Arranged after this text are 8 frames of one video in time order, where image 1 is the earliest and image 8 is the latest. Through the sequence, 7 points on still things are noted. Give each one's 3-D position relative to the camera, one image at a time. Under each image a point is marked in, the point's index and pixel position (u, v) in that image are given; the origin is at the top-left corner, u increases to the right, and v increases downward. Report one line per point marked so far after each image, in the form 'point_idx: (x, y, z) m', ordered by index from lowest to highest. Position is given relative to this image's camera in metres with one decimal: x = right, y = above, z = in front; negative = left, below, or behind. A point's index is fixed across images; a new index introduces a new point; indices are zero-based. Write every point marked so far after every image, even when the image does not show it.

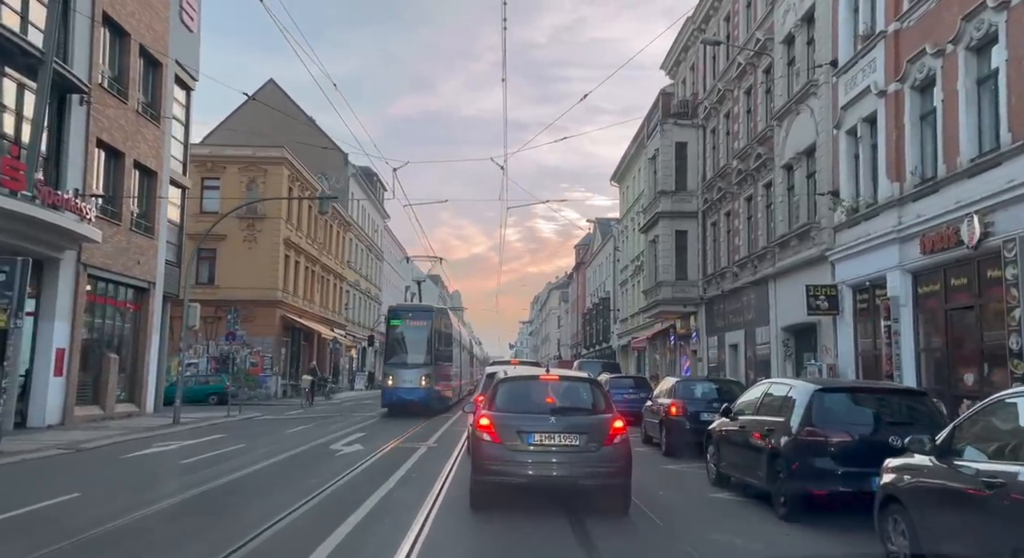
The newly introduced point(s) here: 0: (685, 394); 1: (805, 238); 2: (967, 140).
0: (+3.6, -2.3, +16.7) m
1: (+6.9, +1.0, +19.5) m
2: (+7.0, +2.1, +12.7) m
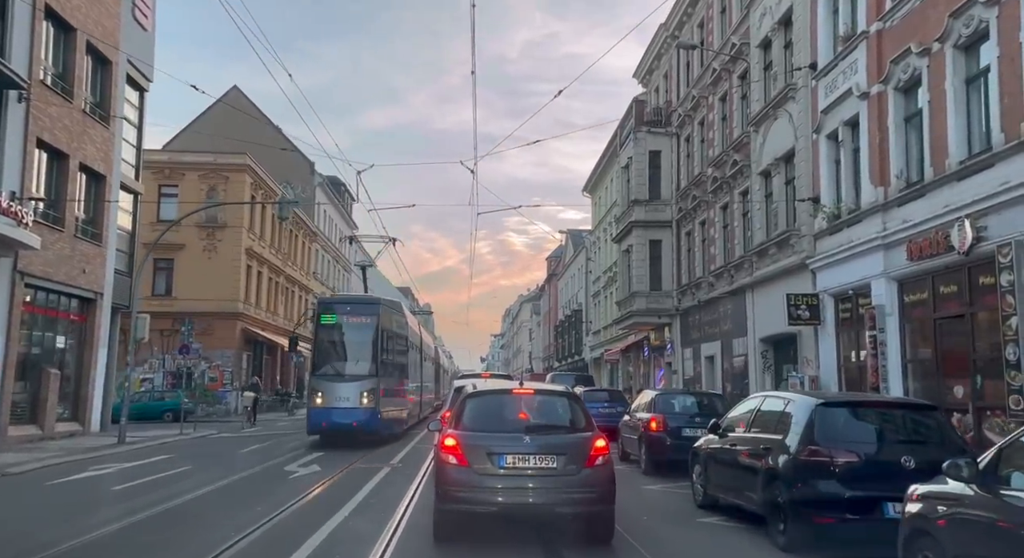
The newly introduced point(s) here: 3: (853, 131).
0: (+3.1, -2.5, +16.0) m
1: (+6.2, +0.8, +19.0) m
2: (+6.6, +2.0, +12.2) m
3: (+6.6, +2.8, +15.9) m
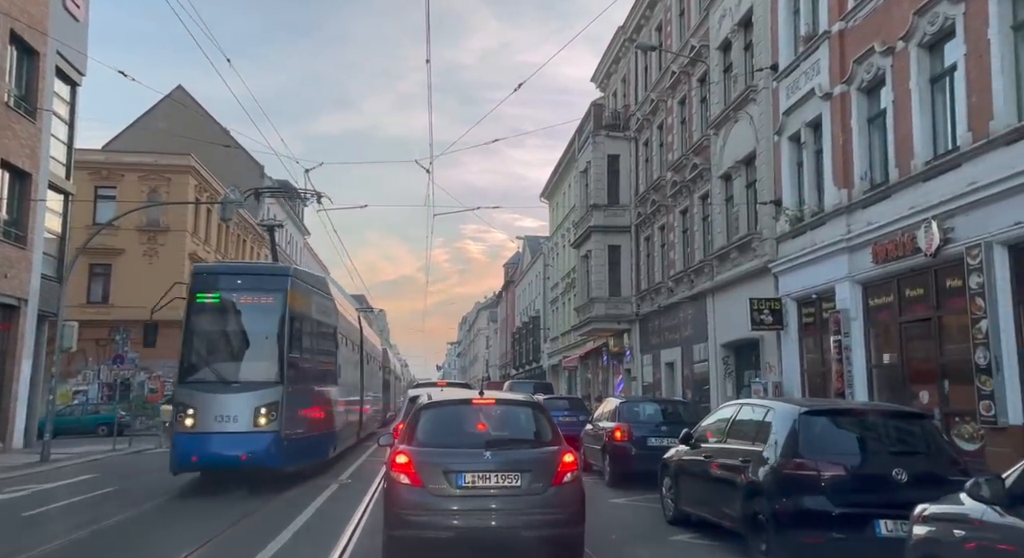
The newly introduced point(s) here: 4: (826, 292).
0: (+2.3, -2.6, +15.5) m
1: (+5.3, +0.7, +18.7) m
2: (+6.0, +2.0, +12.0) m
3: (+5.8, +2.8, +15.6) m
4: (+5.8, -0.2, +15.2) m
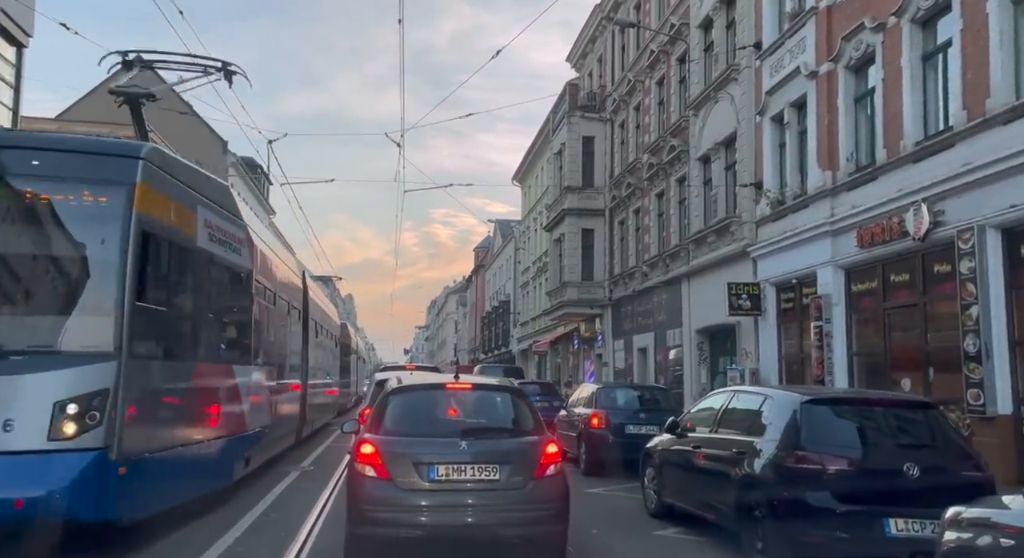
0: (+1.7, -2.3, +15.1) m
1: (+4.7, +1.0, +18.3) m
2: (+5.6, +2.2, +11.6) m
3: (+5.3, +3.1, +15.2) m
4: (+5.3, 0.0, +14.9) m
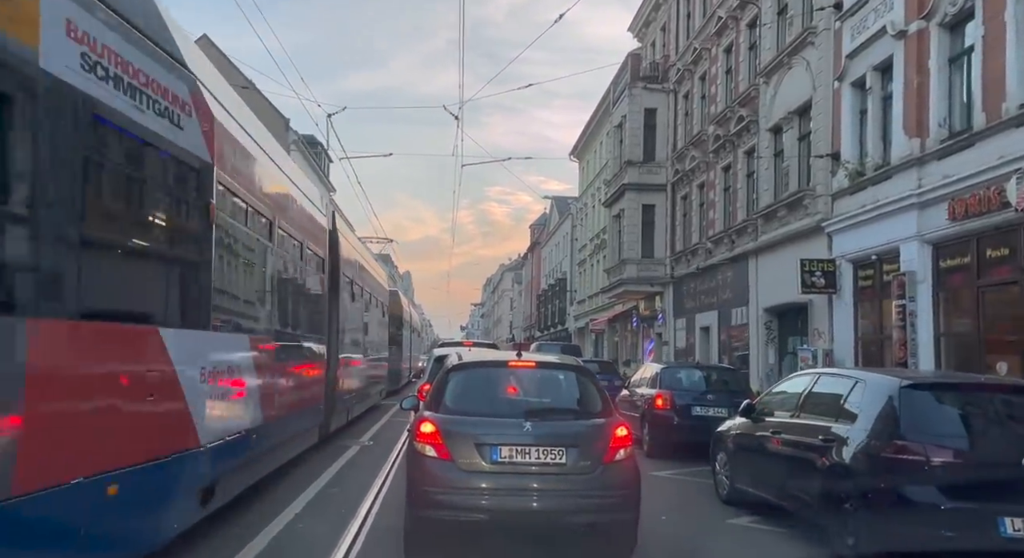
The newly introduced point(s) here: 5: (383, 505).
0: (+2.8, -1.8, +14.4) m
1: (+6.0, +1.5, +17.4) m
2: (+6.5, +2.5, +10.6) m
3: (+6.4, +3.5, +14.2) m
4: (+6.4, +0.5, +13.9) m
5: (-1.7, -3.0, +11.1) m
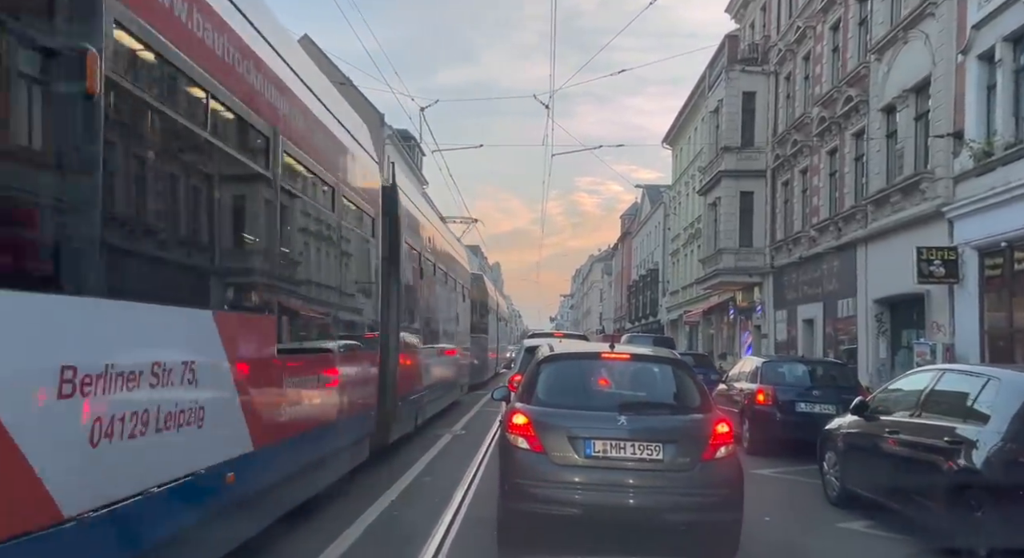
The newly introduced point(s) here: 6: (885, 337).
0: (+4.4, -1.6, +13.7) m
1: (+7.8, +1.7, +16.2) m
2: (+7.6, +2.7, +9.4) m
3: (+7.9, +3.7, +13.0) m
4: (+7.9, +0.6, +12.8) m
5: (-0.5, -2.8, +10.9) m
6: (+8.1, -1.3, +17.9) m
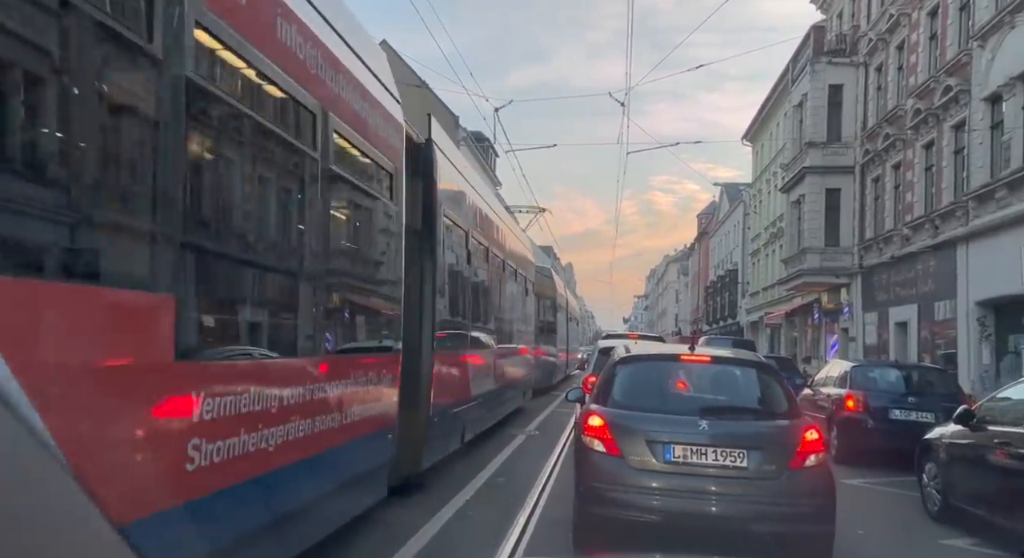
0: (+5.6, -1.6, +12.9) m
1: (+9.3, +1.7, +15.1) m
2: (+8.5, +2.7, +8.4) m
3: (+9.1, +3.6, +12.0) m
4: (+9.0, +0.6, +11.7) m
5: (+0.5, -2.8, +10.6) m
6: (+9.7, -1.3, +16.8) m
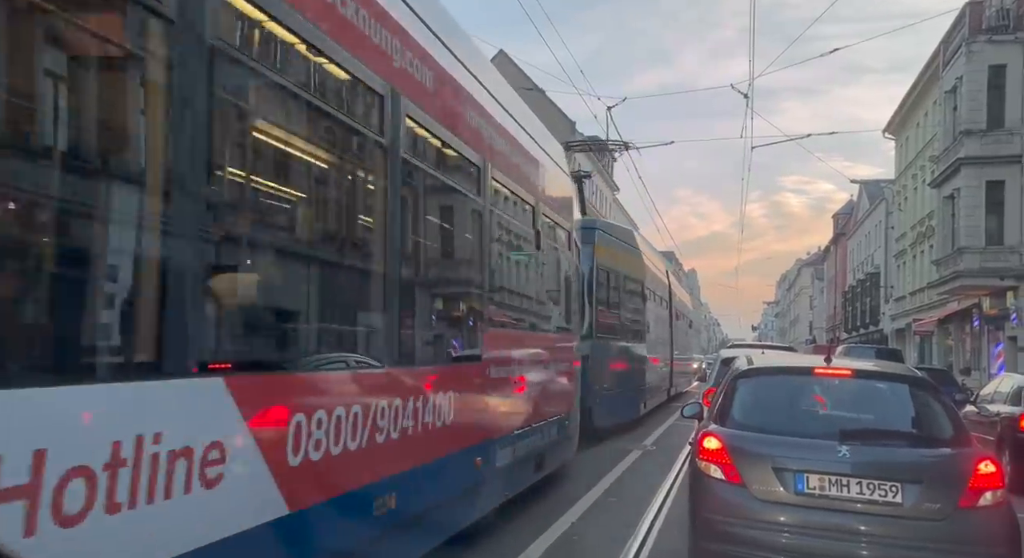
0: (+7.0, -1.6, +10.6) m
1: (+11.0, +1.7, +12.2) m
2: (+9.2, +2.7, +5.7) m
3: (+10.4, +3.7, +9.1) m
4: (+10.2, +0.7, +8.9) m
5: (+1.7, -2.8, +9.0) m
6: (+11.6, -1.3, +13.8) m
